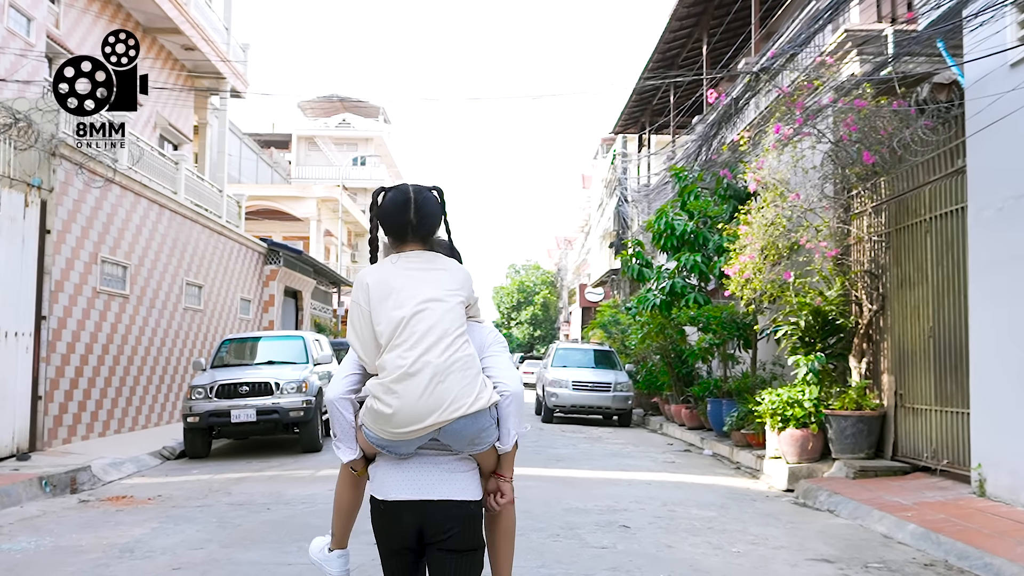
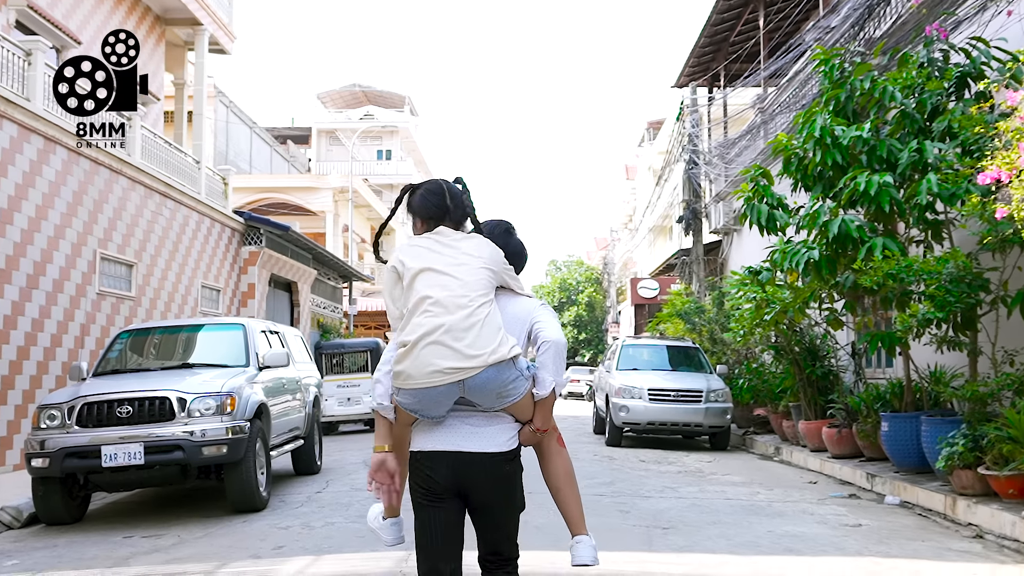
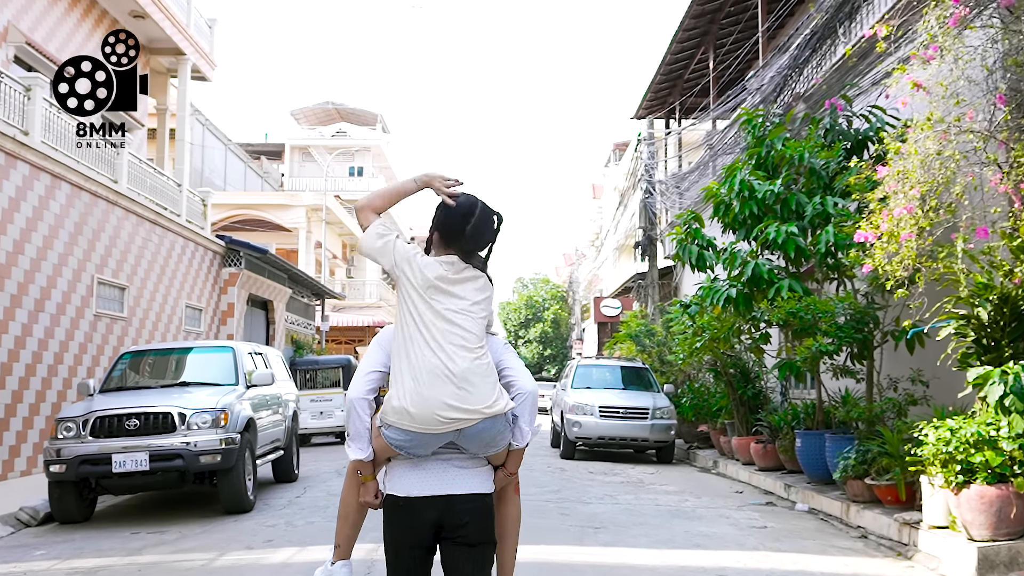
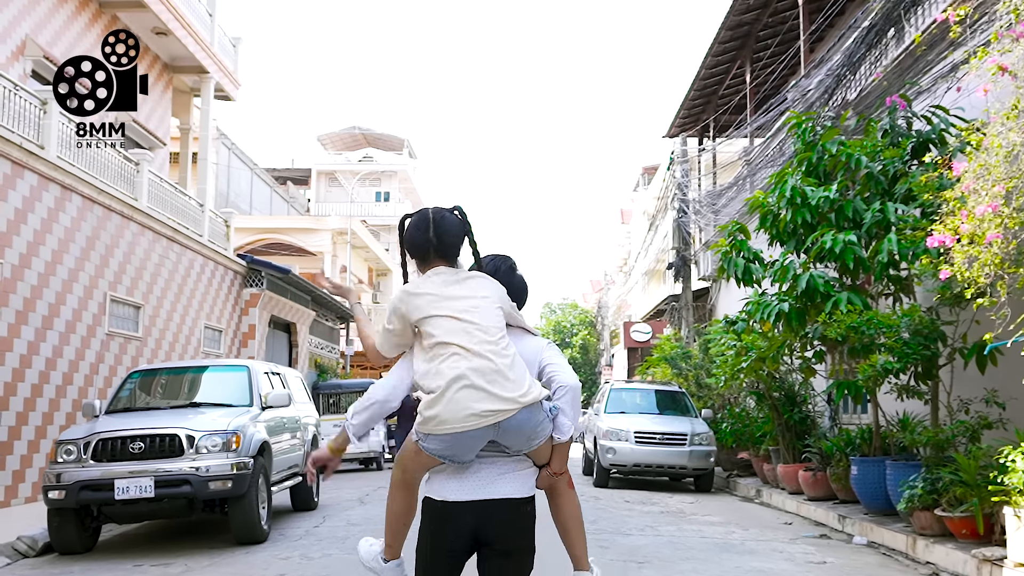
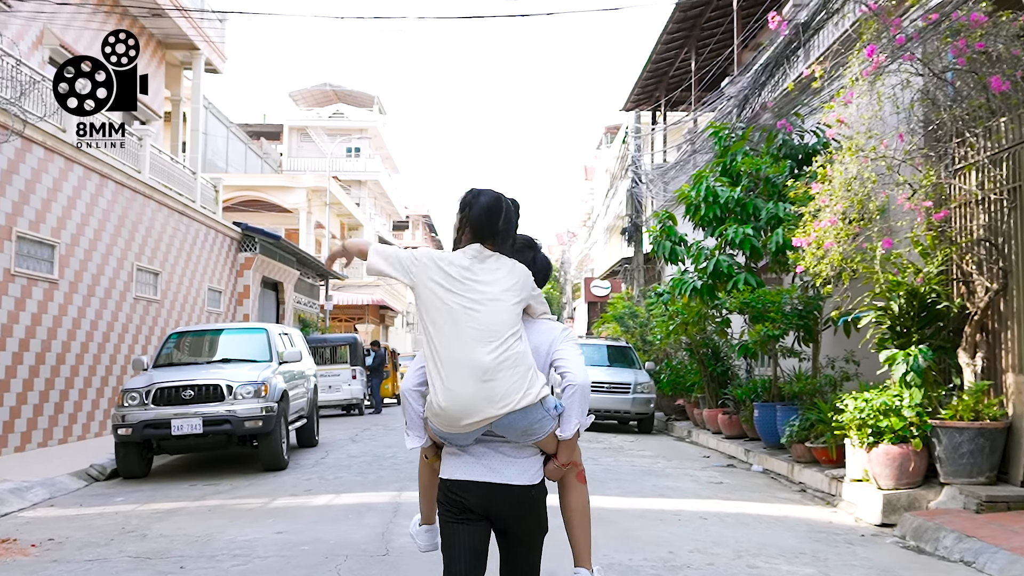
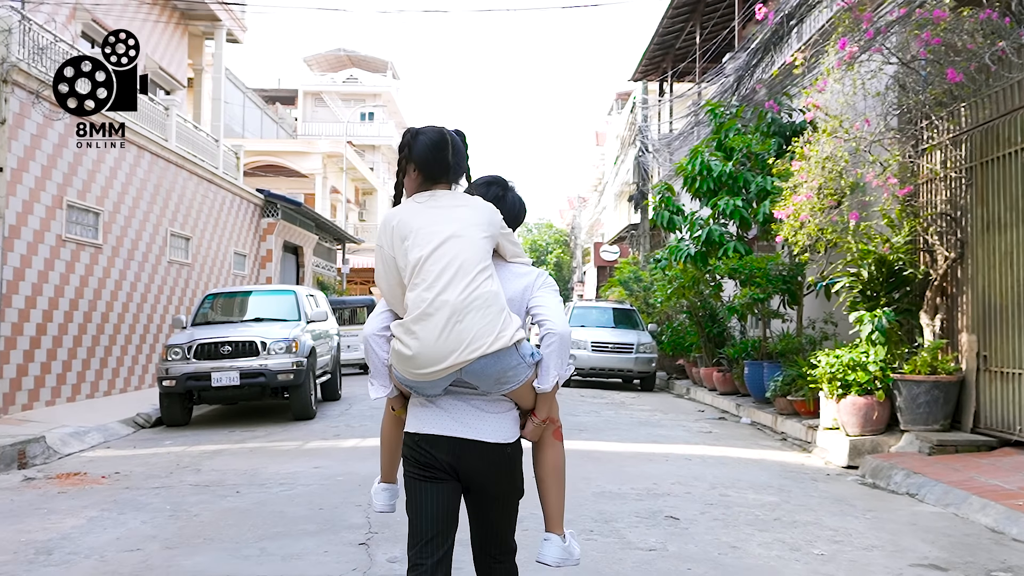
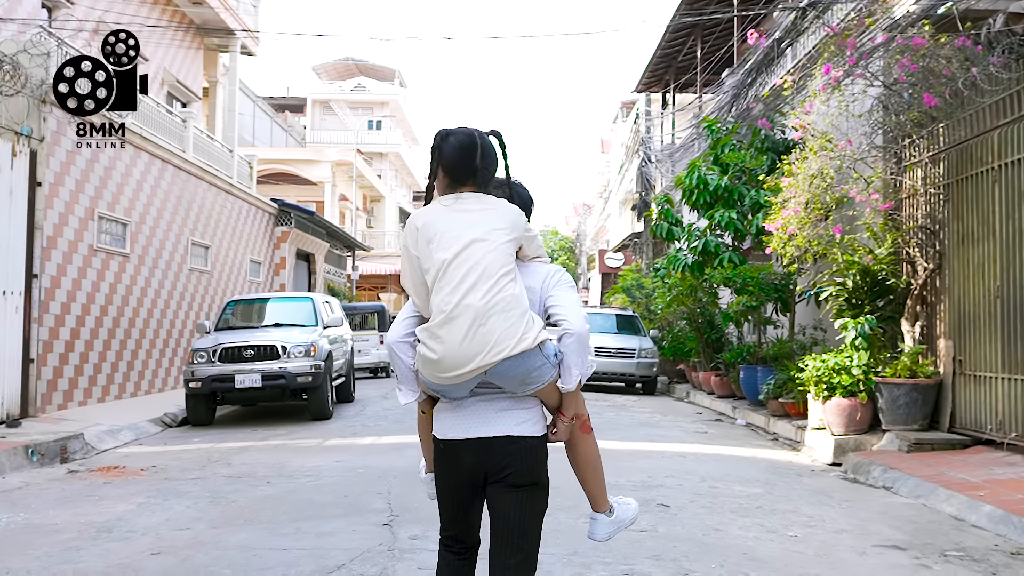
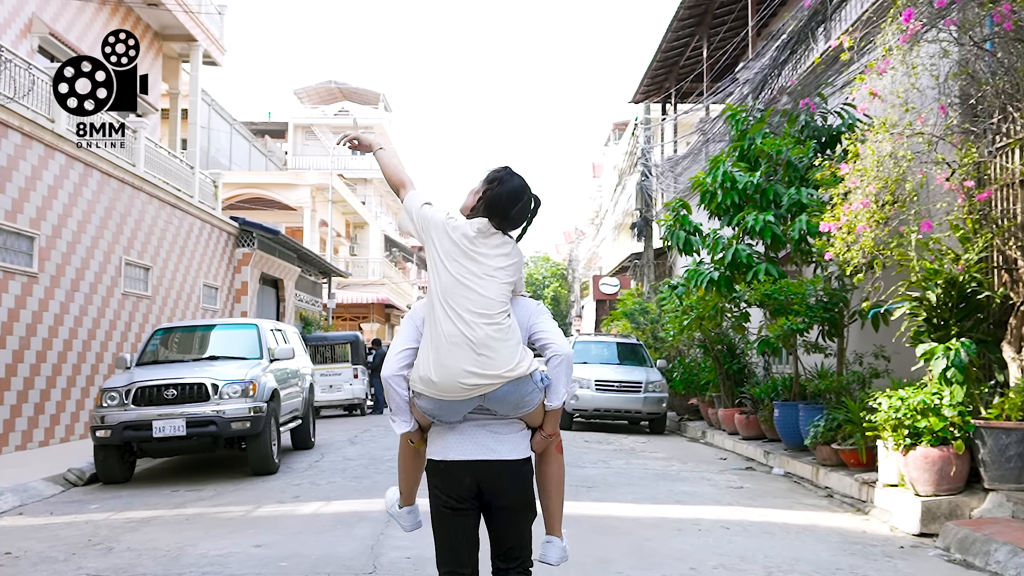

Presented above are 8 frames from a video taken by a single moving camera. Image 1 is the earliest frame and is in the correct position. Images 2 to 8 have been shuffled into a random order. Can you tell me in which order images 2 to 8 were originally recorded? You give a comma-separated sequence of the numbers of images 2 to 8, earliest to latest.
7, 6, 5, 8, 3, 4, 2
